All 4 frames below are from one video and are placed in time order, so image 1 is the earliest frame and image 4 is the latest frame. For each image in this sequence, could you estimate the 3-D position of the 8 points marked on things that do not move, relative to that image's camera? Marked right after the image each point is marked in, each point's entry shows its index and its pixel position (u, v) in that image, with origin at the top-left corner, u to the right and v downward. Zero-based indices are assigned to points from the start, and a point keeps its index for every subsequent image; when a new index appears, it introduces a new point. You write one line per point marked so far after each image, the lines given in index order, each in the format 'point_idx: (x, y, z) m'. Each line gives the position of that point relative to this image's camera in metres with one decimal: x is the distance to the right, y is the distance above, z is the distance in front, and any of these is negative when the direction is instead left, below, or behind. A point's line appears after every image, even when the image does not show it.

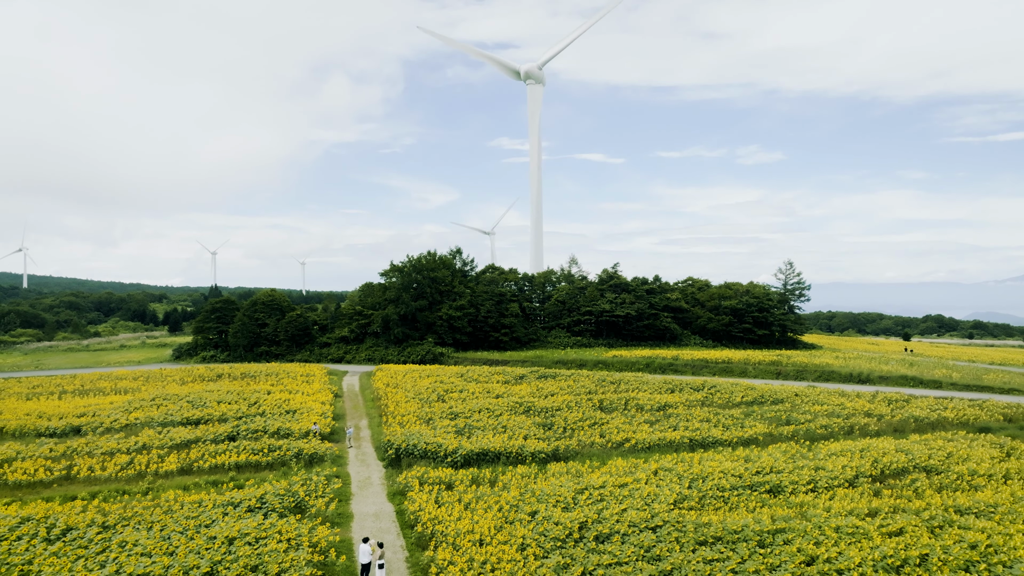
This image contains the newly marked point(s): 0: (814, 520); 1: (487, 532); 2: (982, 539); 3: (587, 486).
0: (+6.5, -5.0, +15.6) m
1: (-0.5, -5.0, +14.7) m
2: (+9.3, -5.0, +14.3) m
3: (+1.9, -5.0, +18.1) m
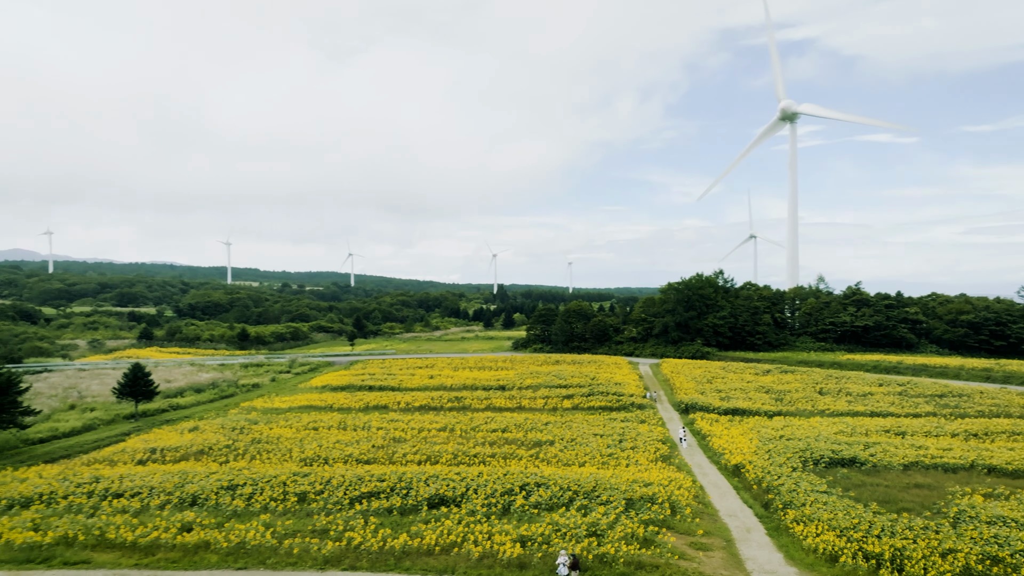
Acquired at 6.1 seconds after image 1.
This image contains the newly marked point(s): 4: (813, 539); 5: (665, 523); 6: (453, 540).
0: (+17.1, -6.6, +30.9) m
1: (+10.1, -6.7, +32.5) m
2: (+19.2, -6.6, +28.7) m
3: (+13.6, -6.6, +34.9) m
4: (+7.6, -6.3, +17.9) m
5: (+4.1, -6.3, +19.1) m
6: (-1.5, -6.3, +17.9) m
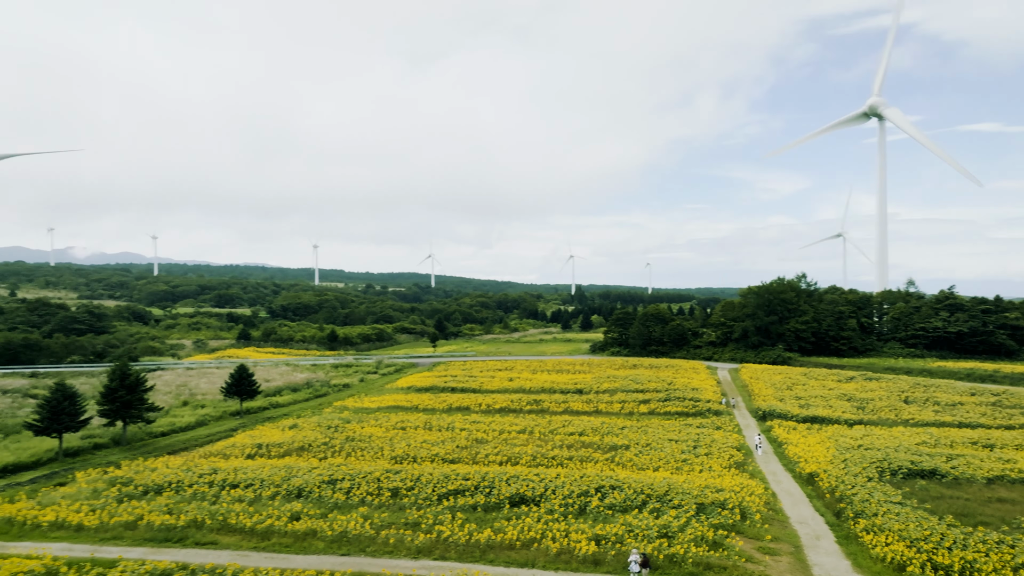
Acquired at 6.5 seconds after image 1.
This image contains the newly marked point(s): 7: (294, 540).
0: (+20.4, -7.0, +30.3) m
1: (+13.7, -7.1, +32.7) m
2: (+22.3, -7.0, +27.8) m
3: (+17.4, -7.0, +34.6) m
4: (+9.6, -6.7, +18.4) m
5: (+6.2, -6.7, +20.0) m
6: (+0.6, -6.7, +19.4) m
7: (-6.0, -6.9, +19.6) m
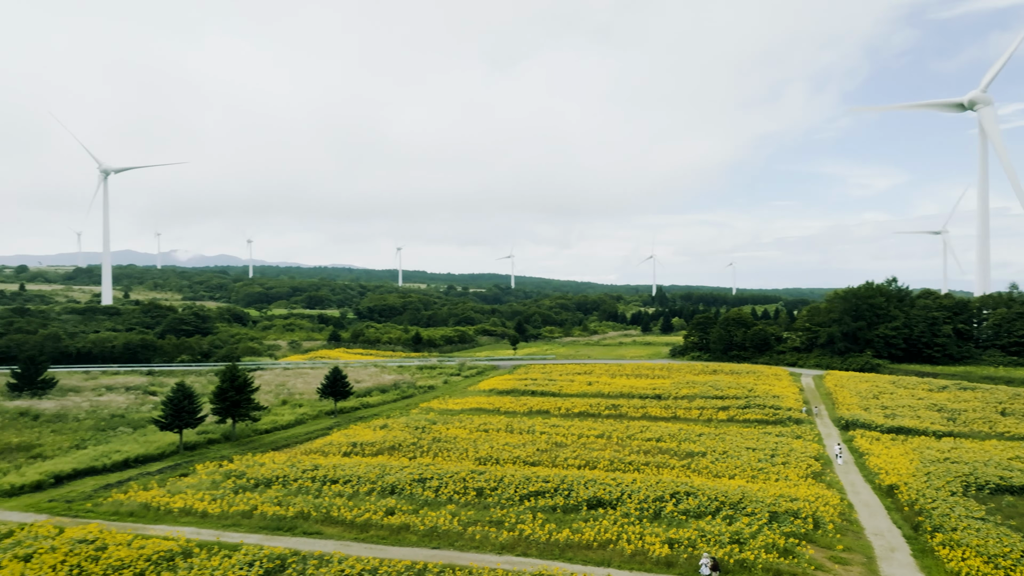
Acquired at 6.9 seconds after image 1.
0: (+23.7, -7.5, +29.2) m
1: (+17.3, -7.5, +32.3) m
2: (+25.3, -7.5, +26.6) m
3: (+21.2, -7.5, +33.8) m
4: (+11.6, -7.2, +18.6) m
5: (+8.5, -7.2, +20.5) m
6: (+2.8, -7.2, +20.5) m
7: (-3.7, -7.4, +21.5) m
